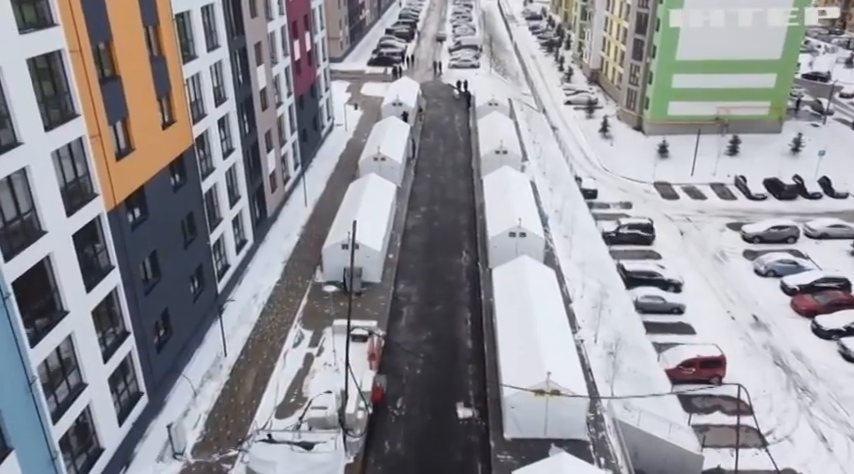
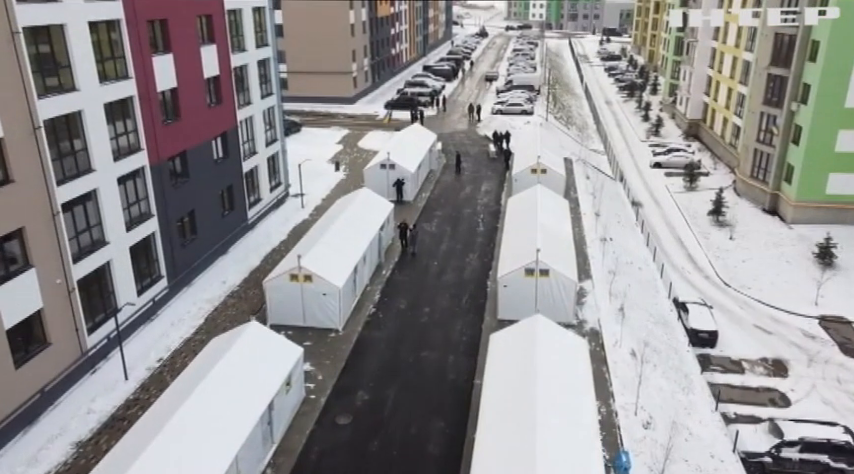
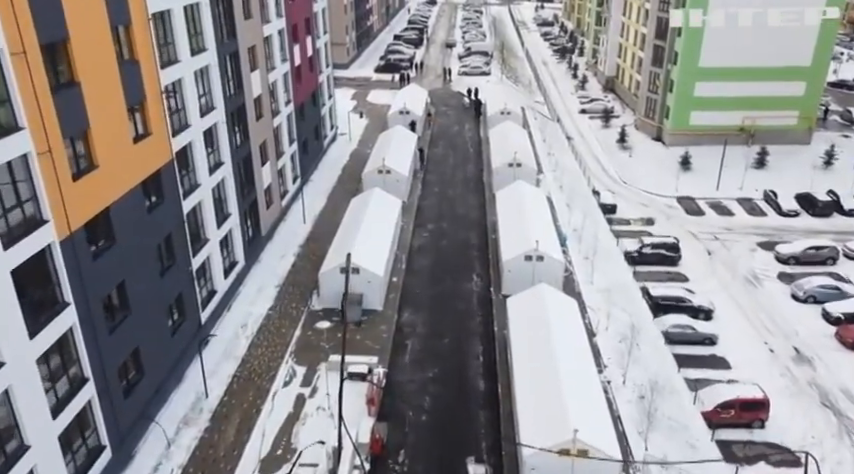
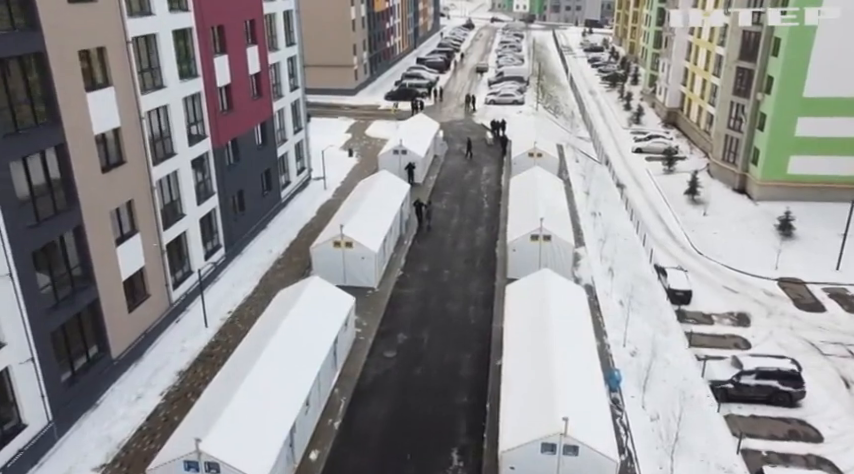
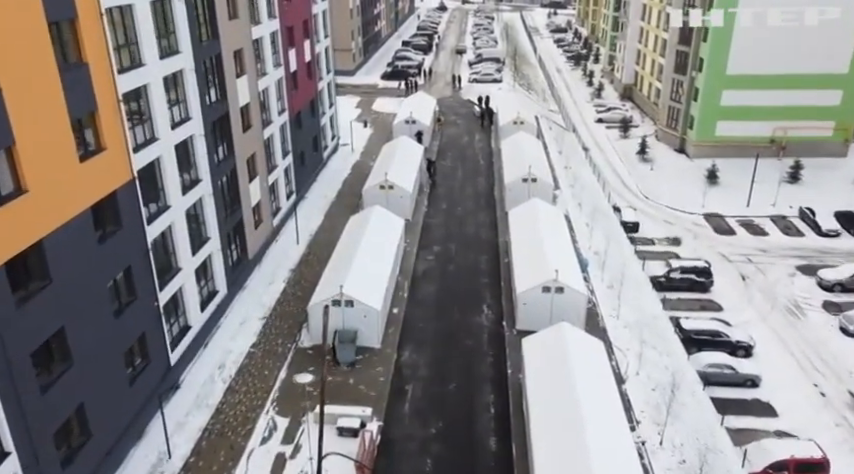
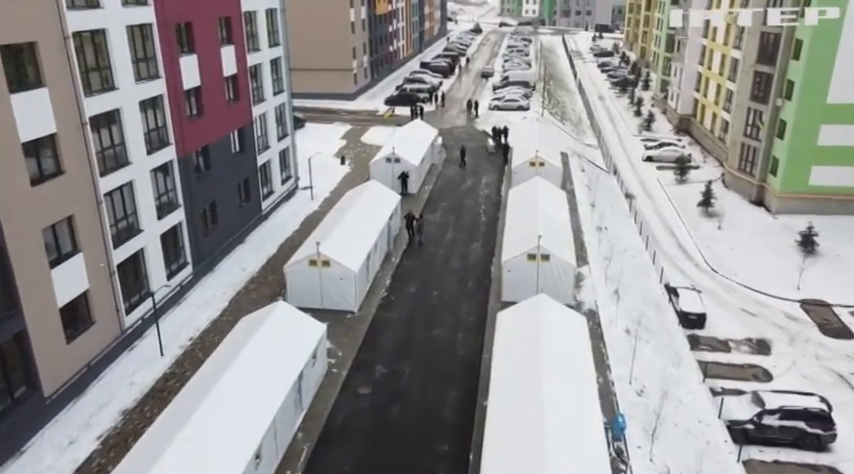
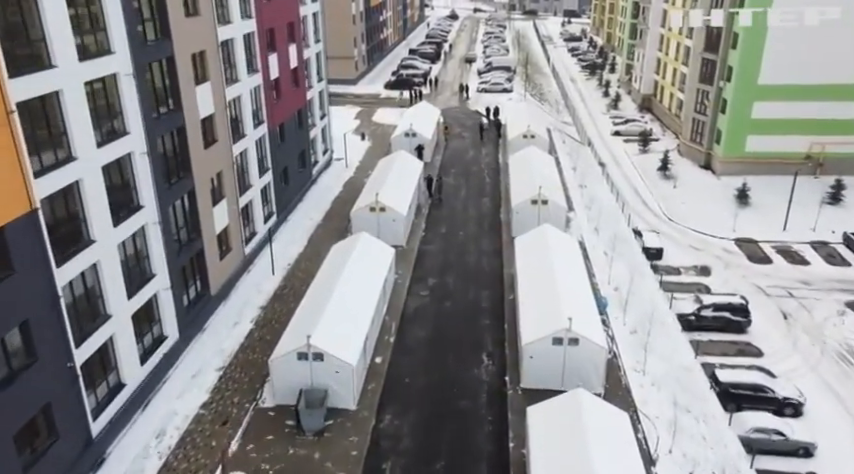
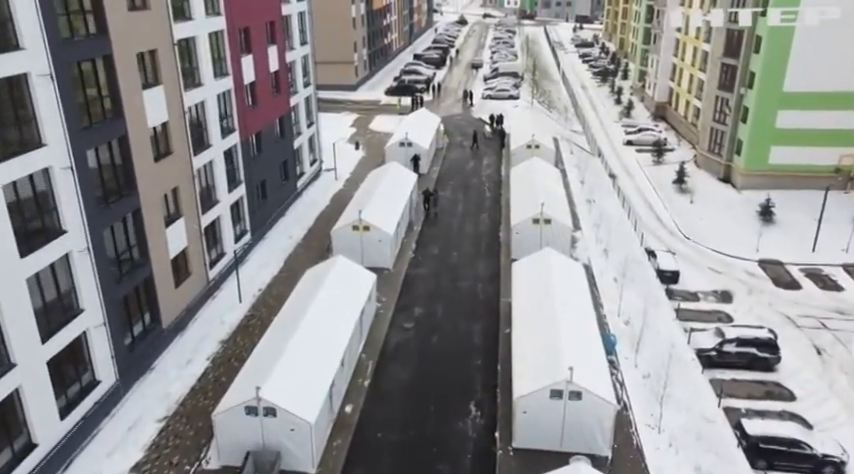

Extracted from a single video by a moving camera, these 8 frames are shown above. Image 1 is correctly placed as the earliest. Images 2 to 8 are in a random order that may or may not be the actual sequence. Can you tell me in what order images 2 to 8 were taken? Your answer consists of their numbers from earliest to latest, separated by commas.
3, 5, 7, 8, 4, 6, 2
